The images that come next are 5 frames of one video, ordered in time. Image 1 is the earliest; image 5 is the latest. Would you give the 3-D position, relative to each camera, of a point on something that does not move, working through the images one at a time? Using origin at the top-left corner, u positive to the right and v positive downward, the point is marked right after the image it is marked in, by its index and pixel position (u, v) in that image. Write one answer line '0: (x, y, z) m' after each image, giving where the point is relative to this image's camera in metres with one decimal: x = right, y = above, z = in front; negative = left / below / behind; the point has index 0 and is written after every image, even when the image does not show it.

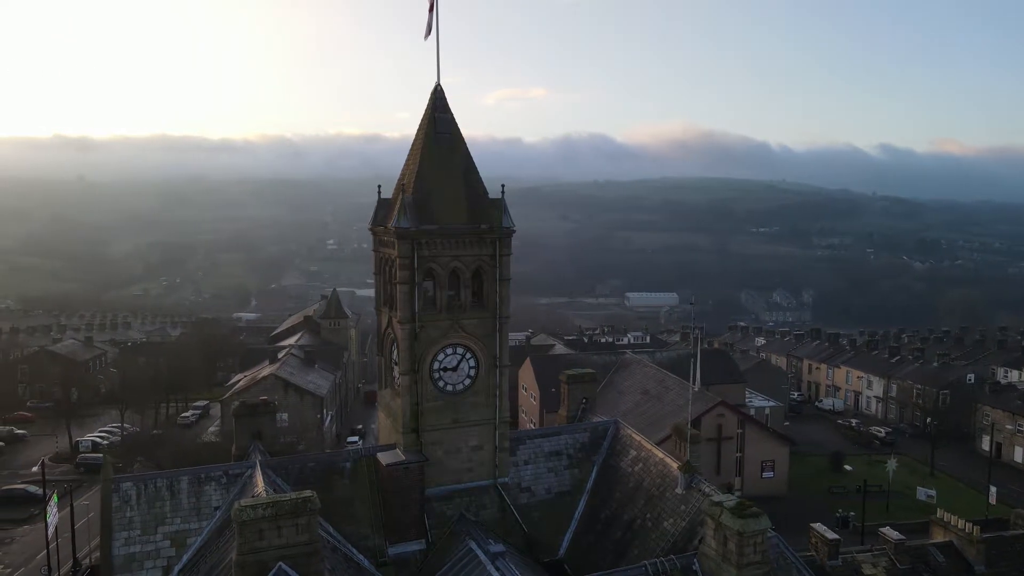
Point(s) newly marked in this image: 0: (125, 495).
0: (-7.0, -3.7, +13.1) m
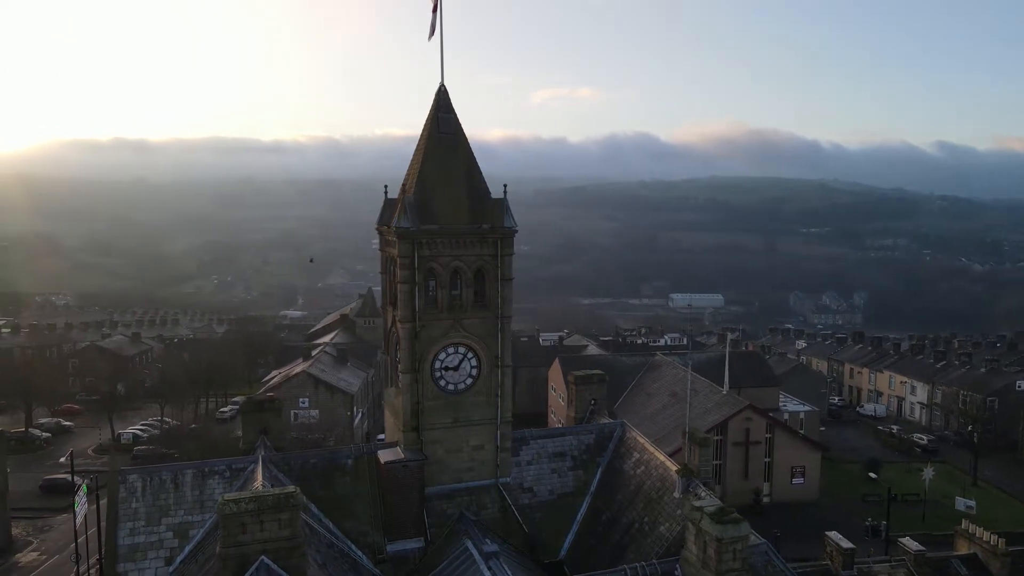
0: (-7.1, -3.7, +13.5) m
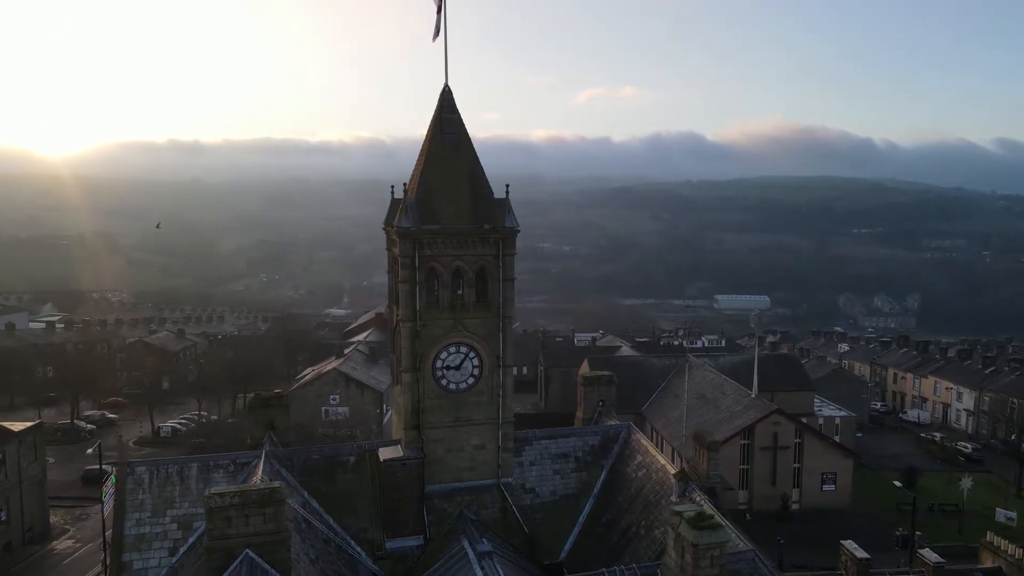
0: (-7.2, -3.7, +13.9) m
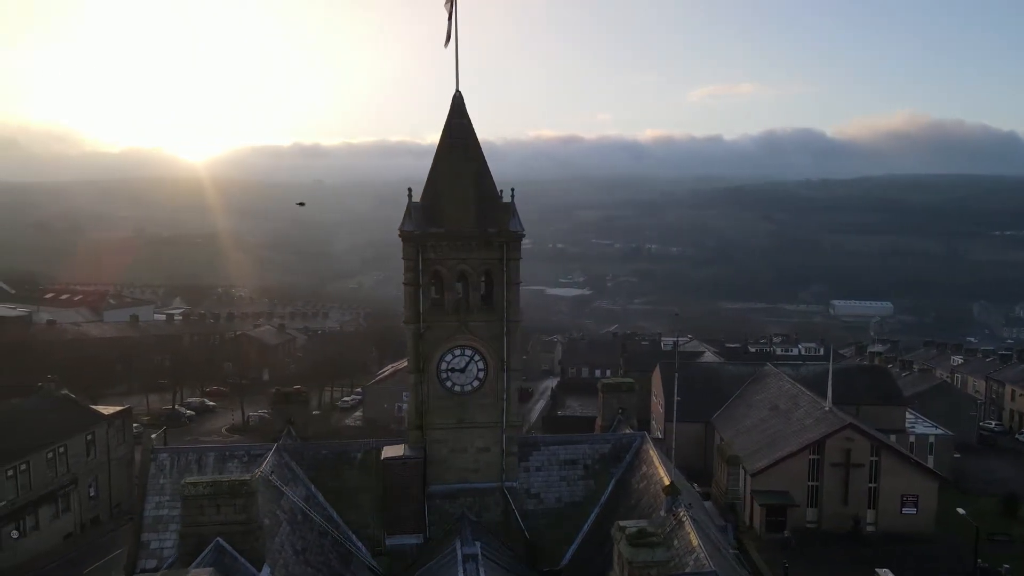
0: (-7.2, -3.6, +14.9) m
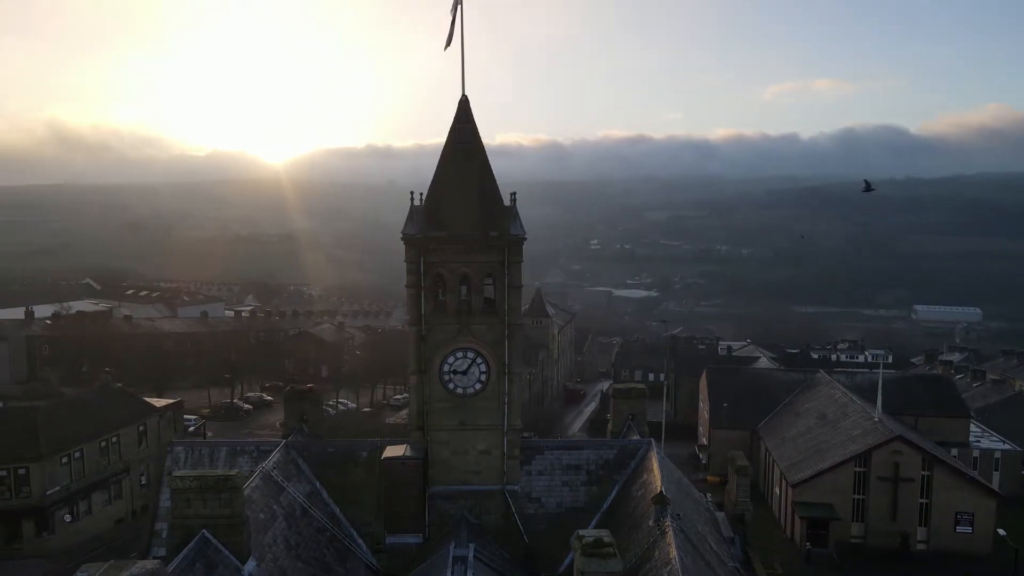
0: (-7.2, -3.6, +15.5) m
